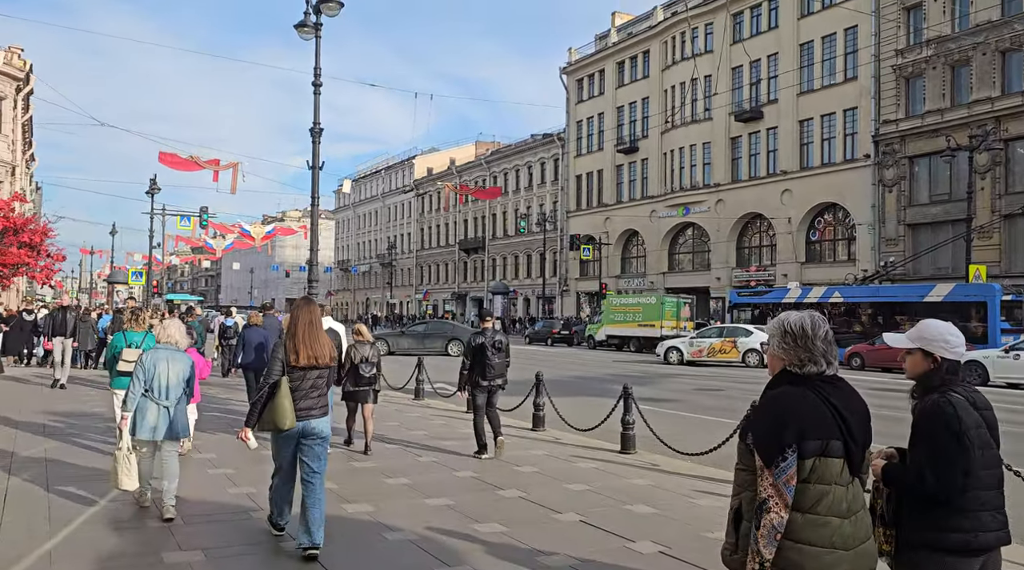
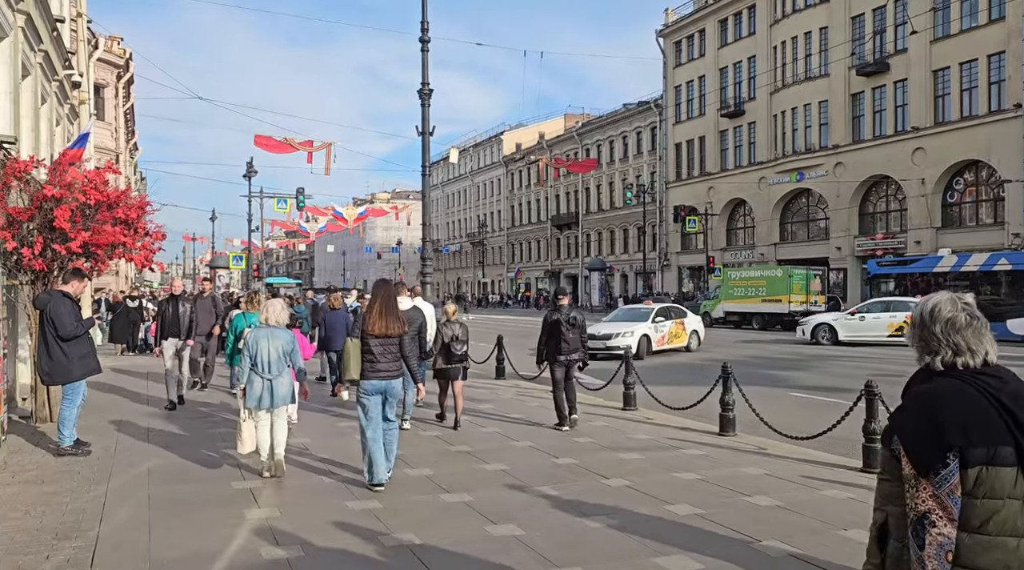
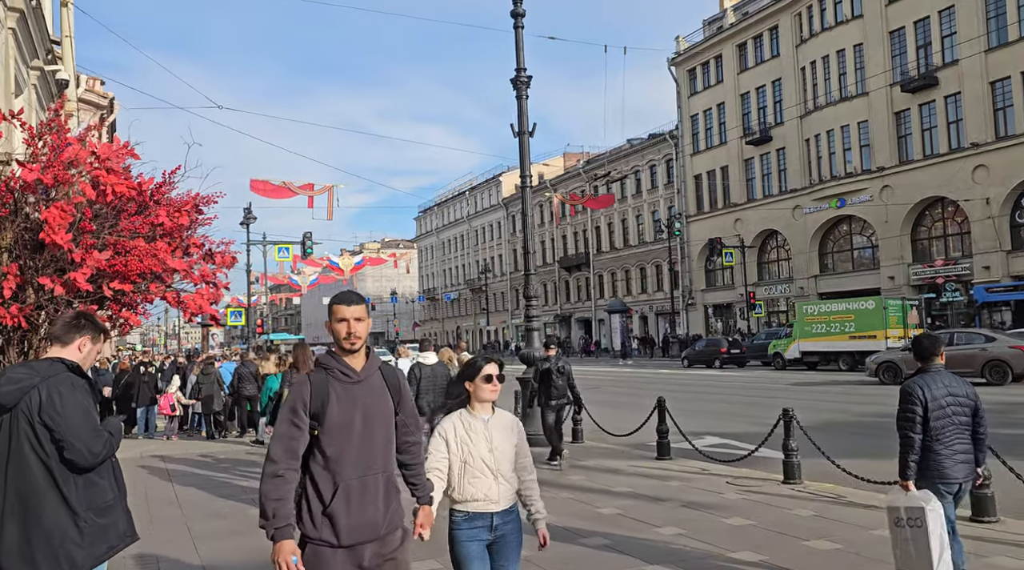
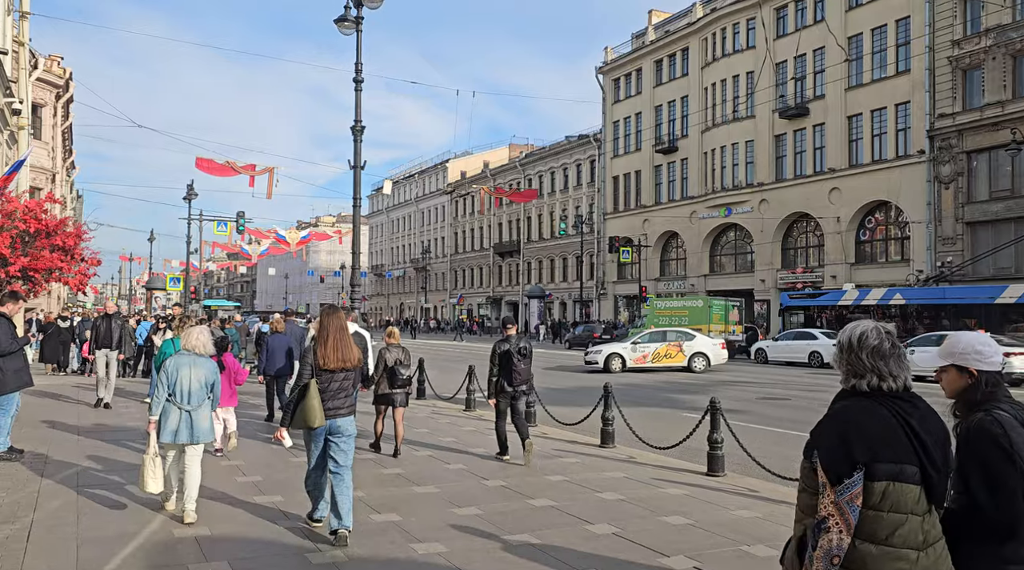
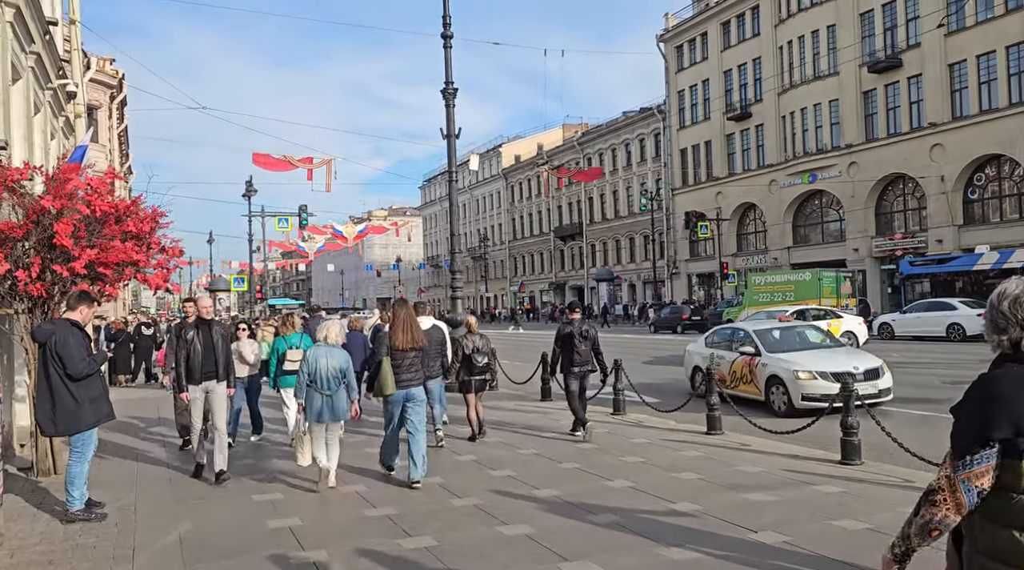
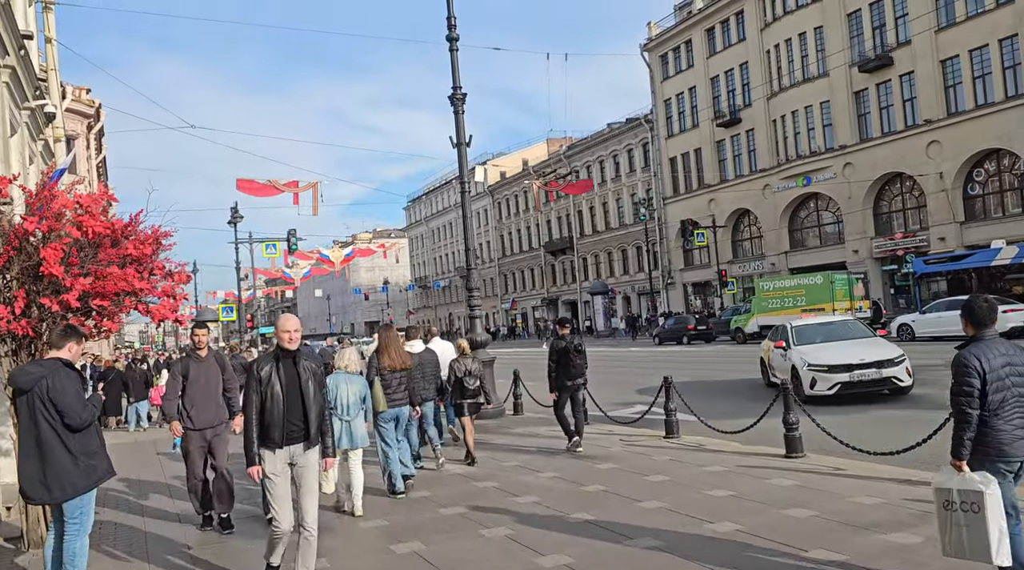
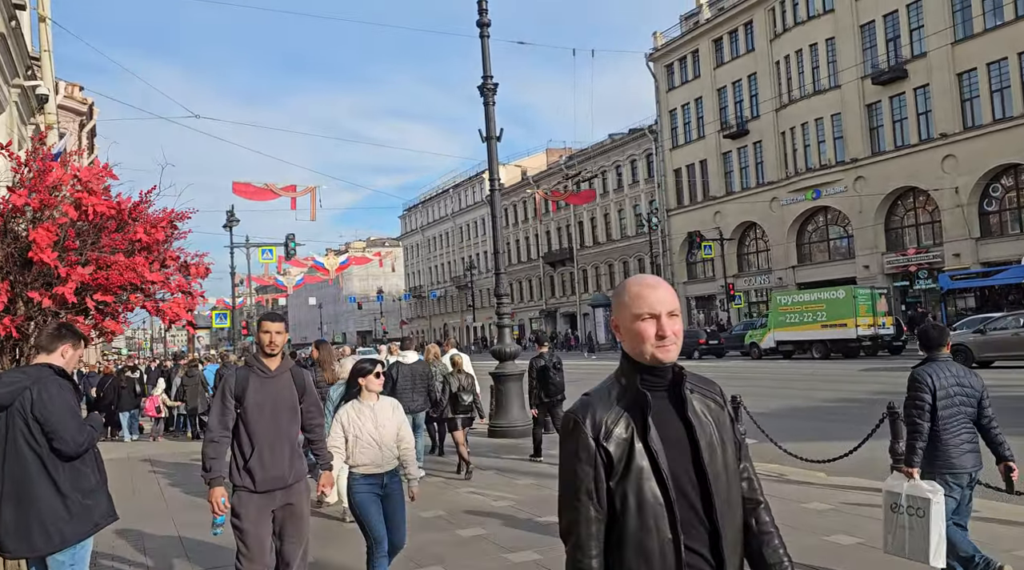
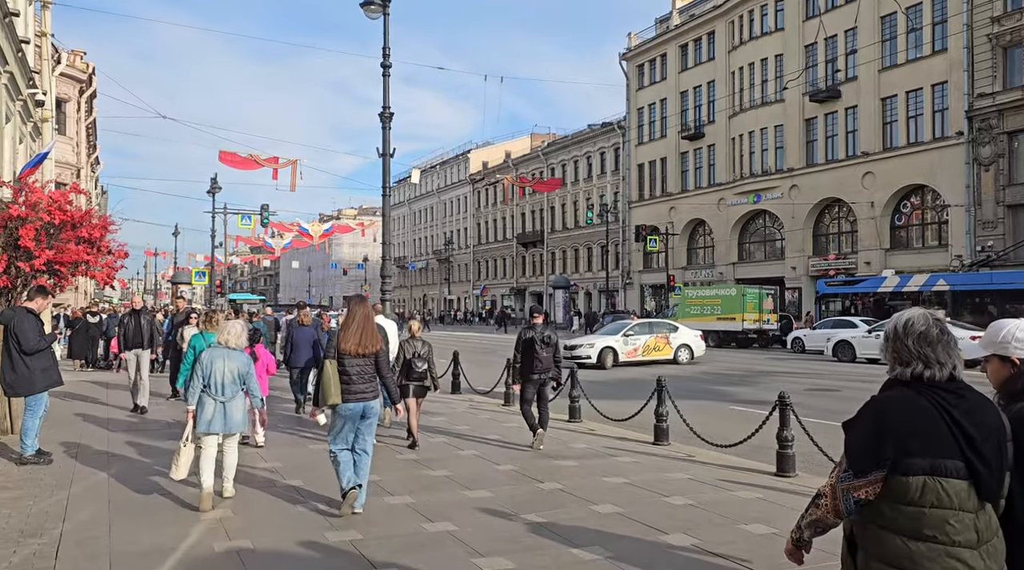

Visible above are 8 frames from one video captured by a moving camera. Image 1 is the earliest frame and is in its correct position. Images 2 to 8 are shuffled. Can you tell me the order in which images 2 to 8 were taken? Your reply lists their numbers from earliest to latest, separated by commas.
4, 8, 2, 5, 6, 7, 3
